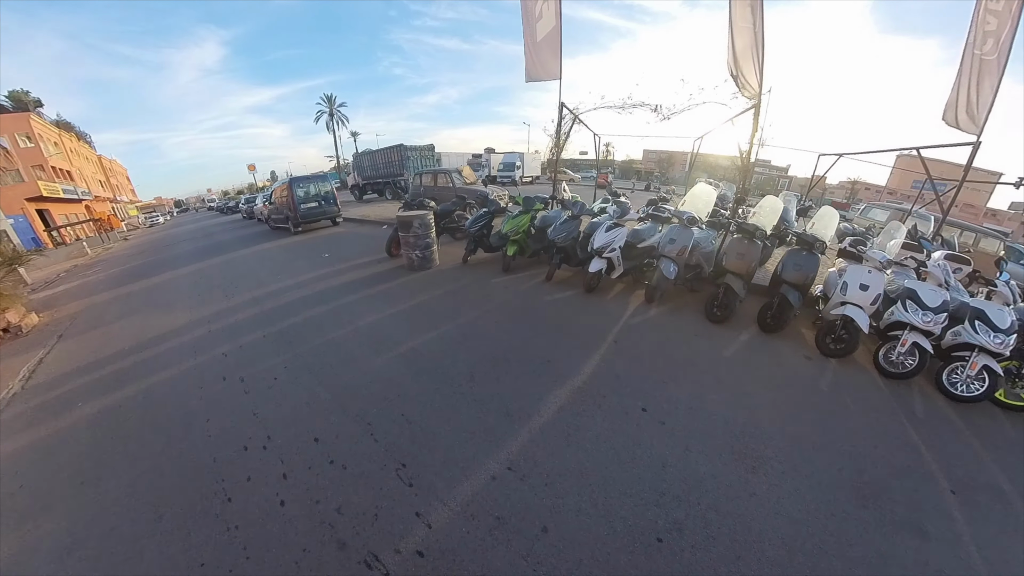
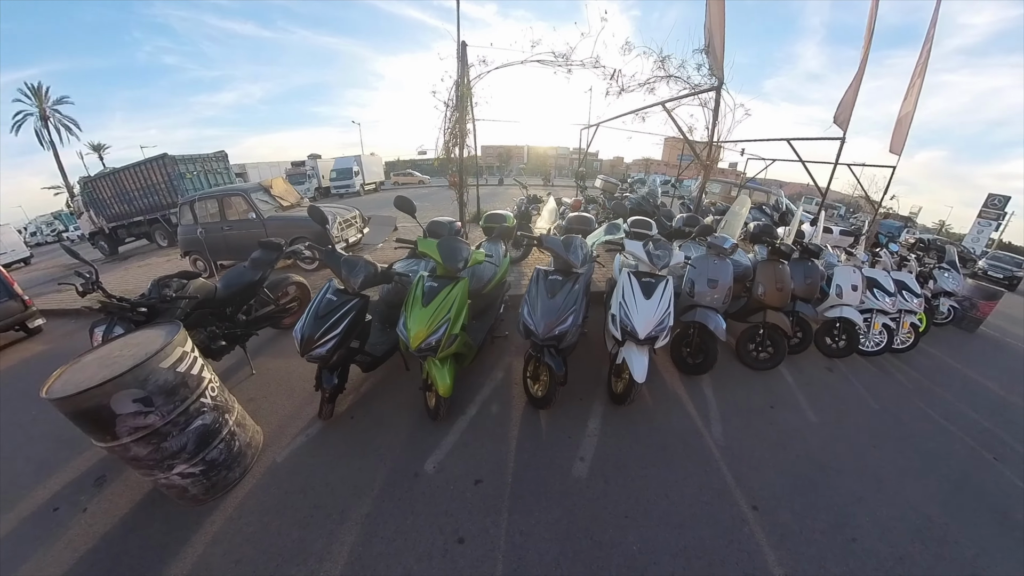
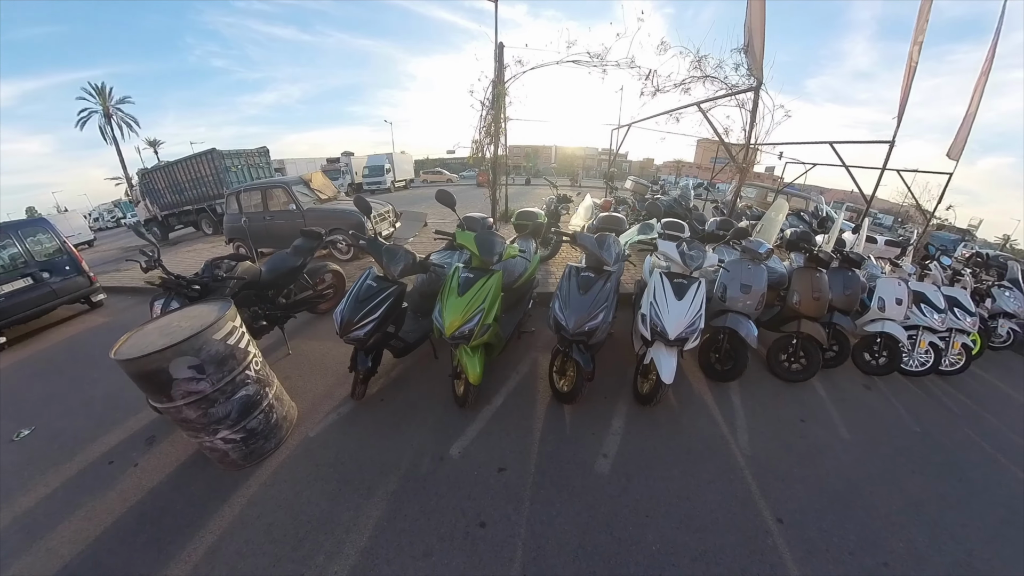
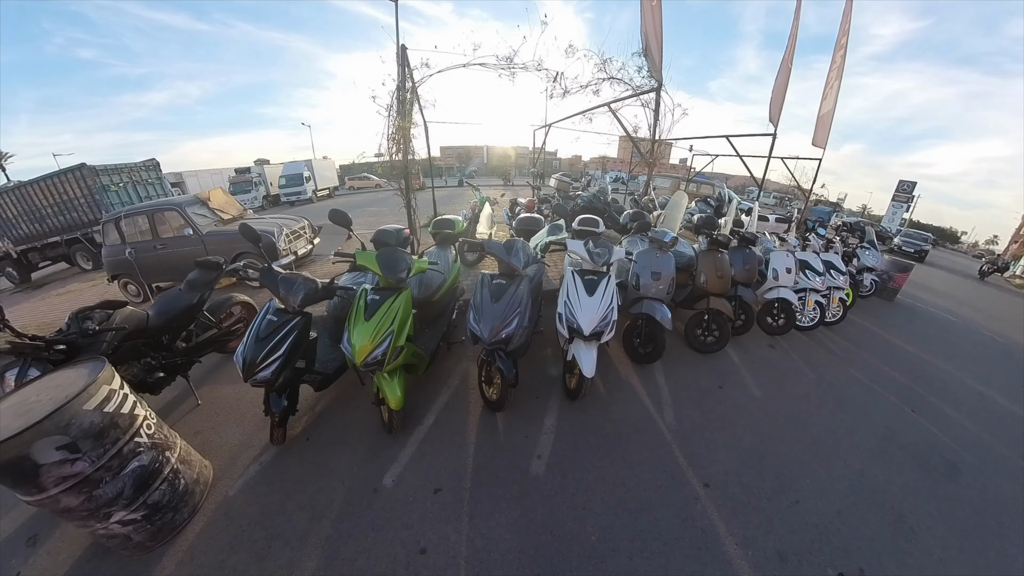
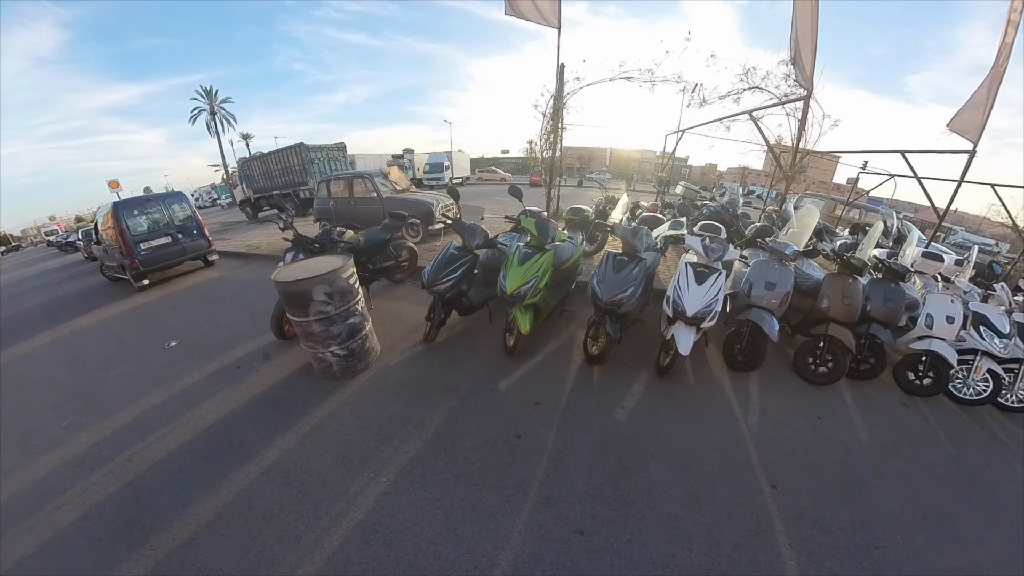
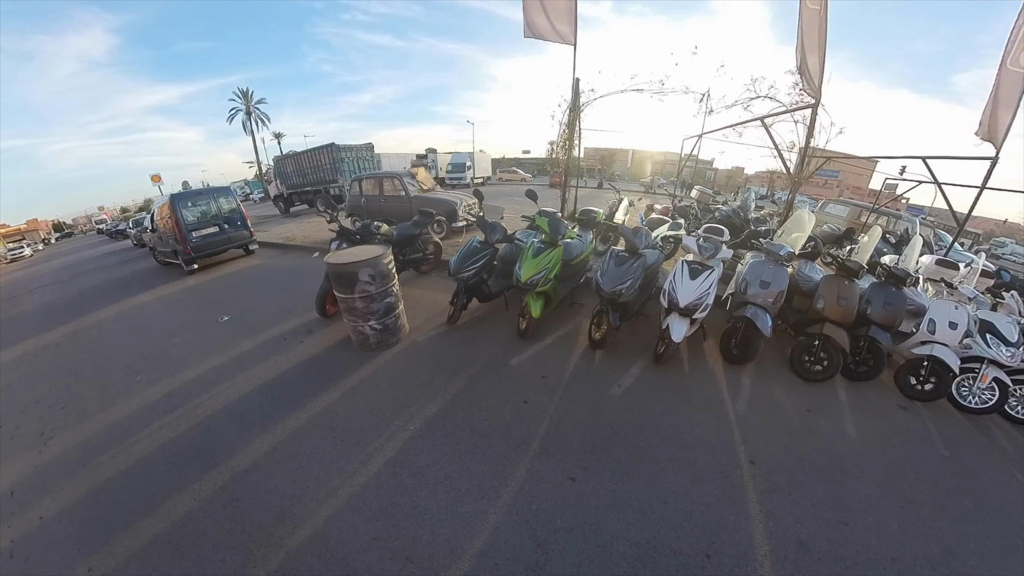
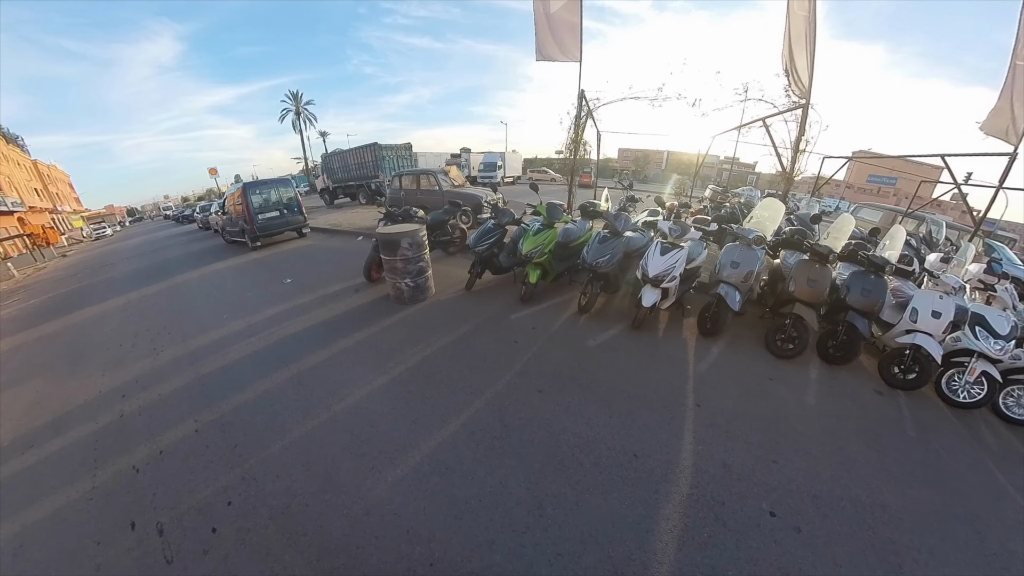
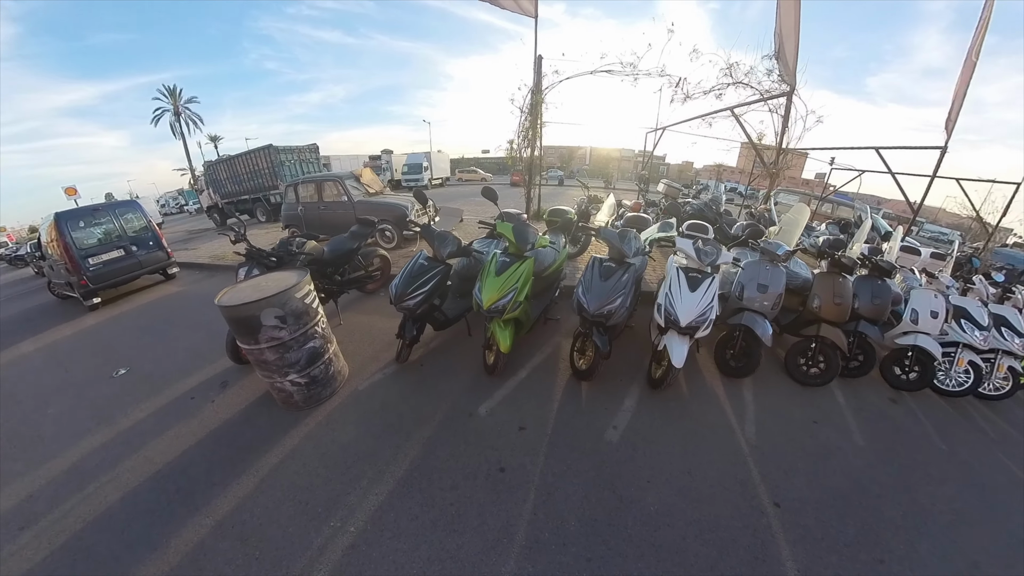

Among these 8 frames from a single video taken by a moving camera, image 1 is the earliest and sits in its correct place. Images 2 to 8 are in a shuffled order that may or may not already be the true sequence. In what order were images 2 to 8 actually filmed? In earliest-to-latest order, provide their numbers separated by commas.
7, 6, 5, 8, 3, 2, 4
